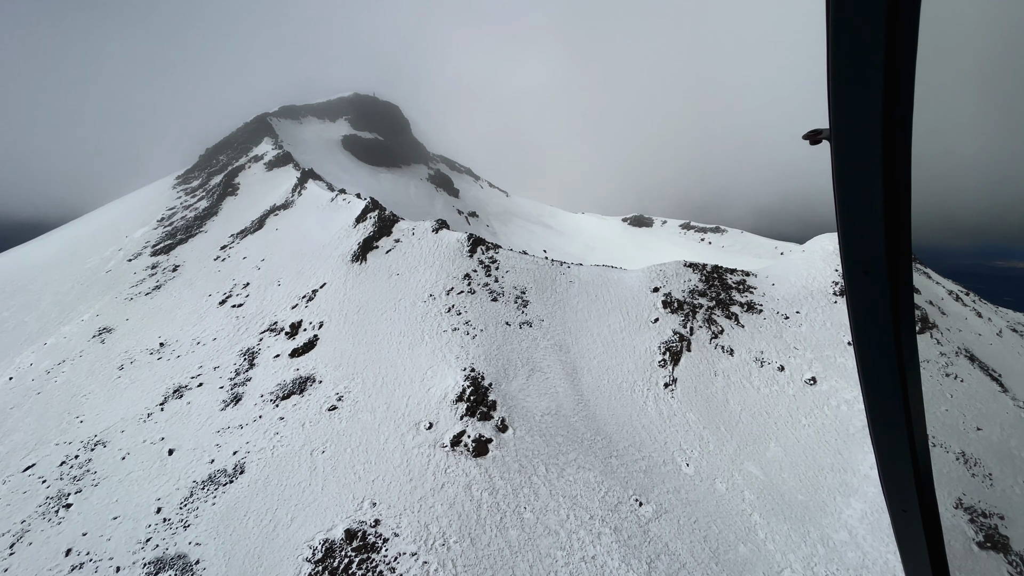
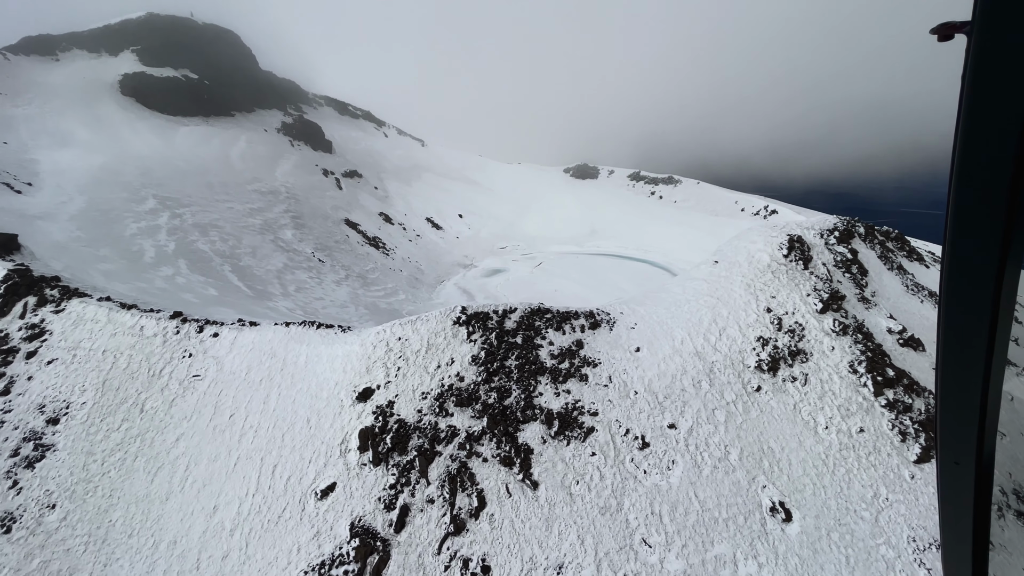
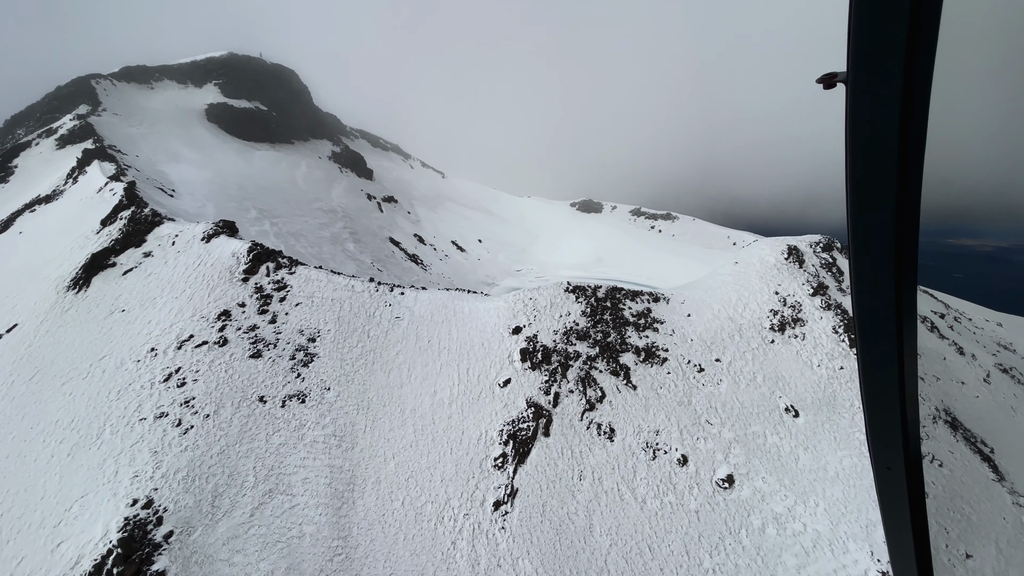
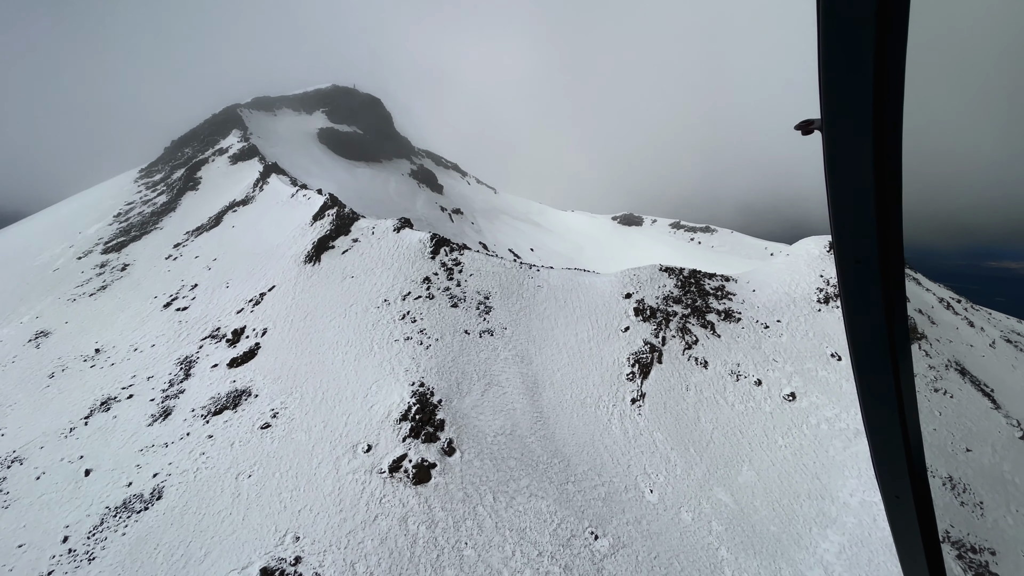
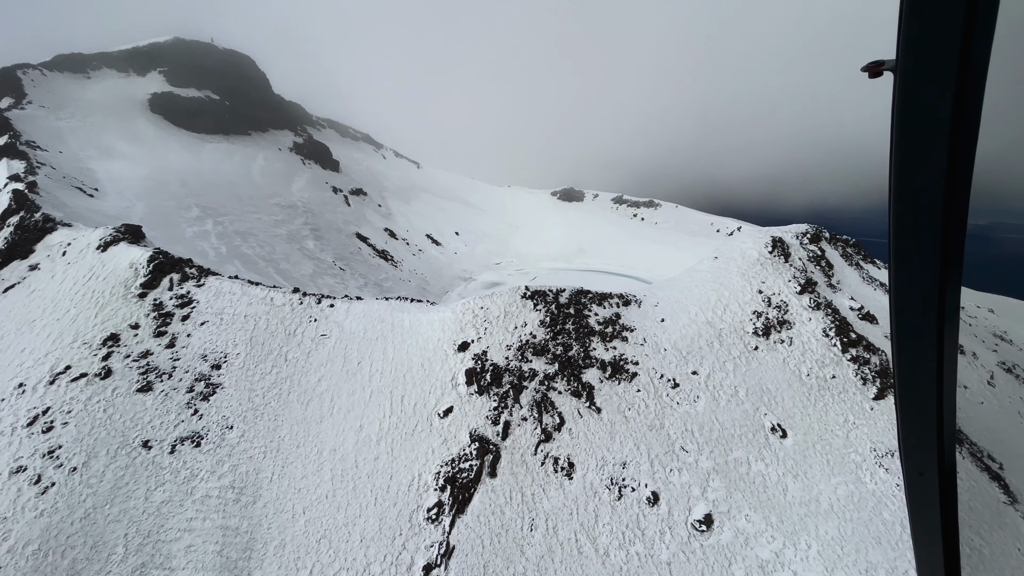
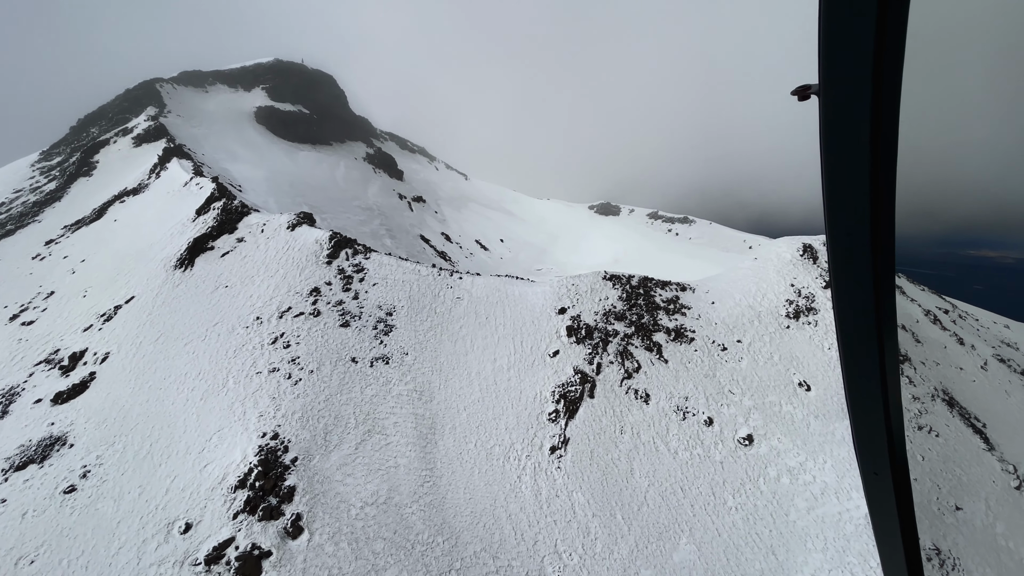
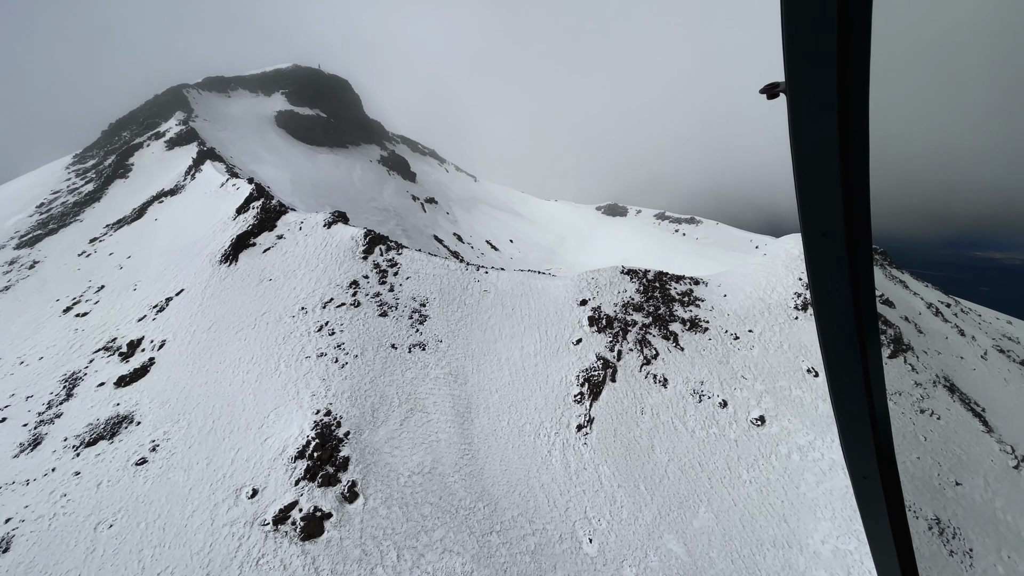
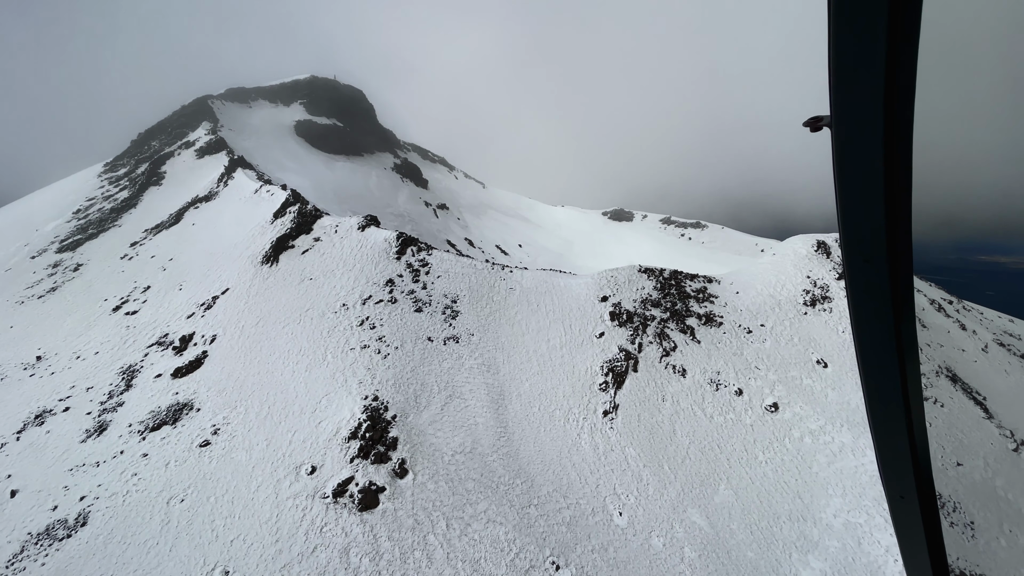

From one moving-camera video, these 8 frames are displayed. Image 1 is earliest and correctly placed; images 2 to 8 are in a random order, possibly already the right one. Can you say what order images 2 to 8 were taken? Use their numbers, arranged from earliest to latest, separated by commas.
4, 8, 7, 6, 3, 5, 2
